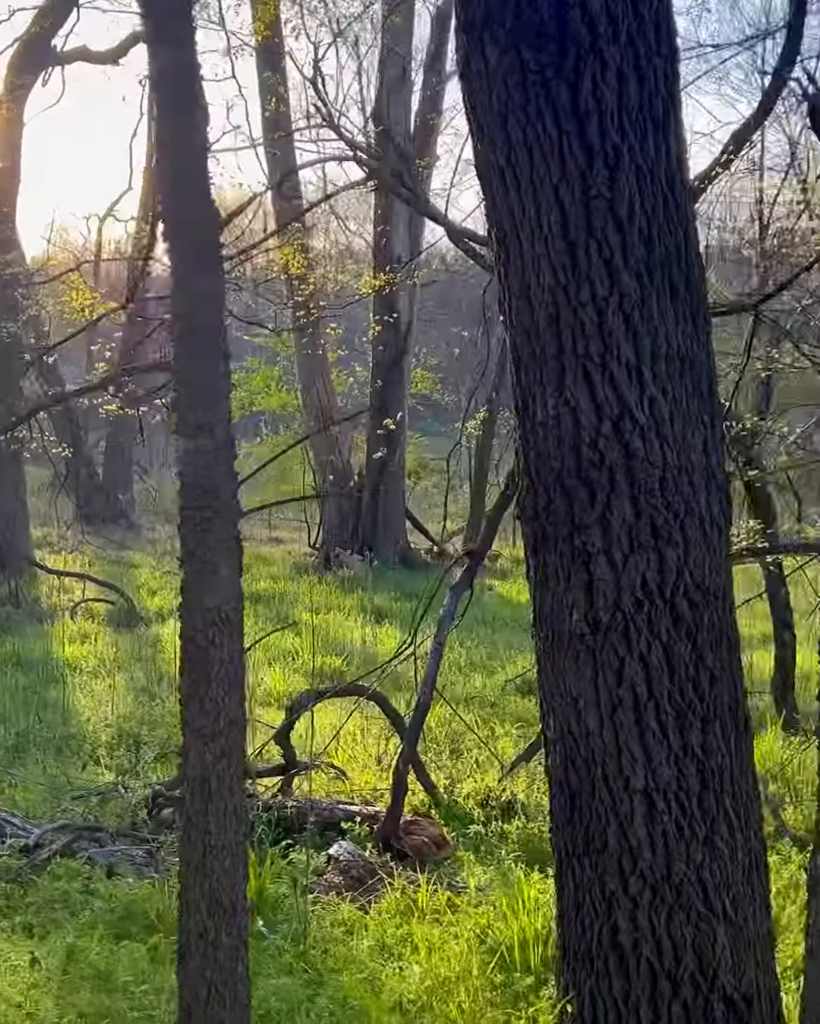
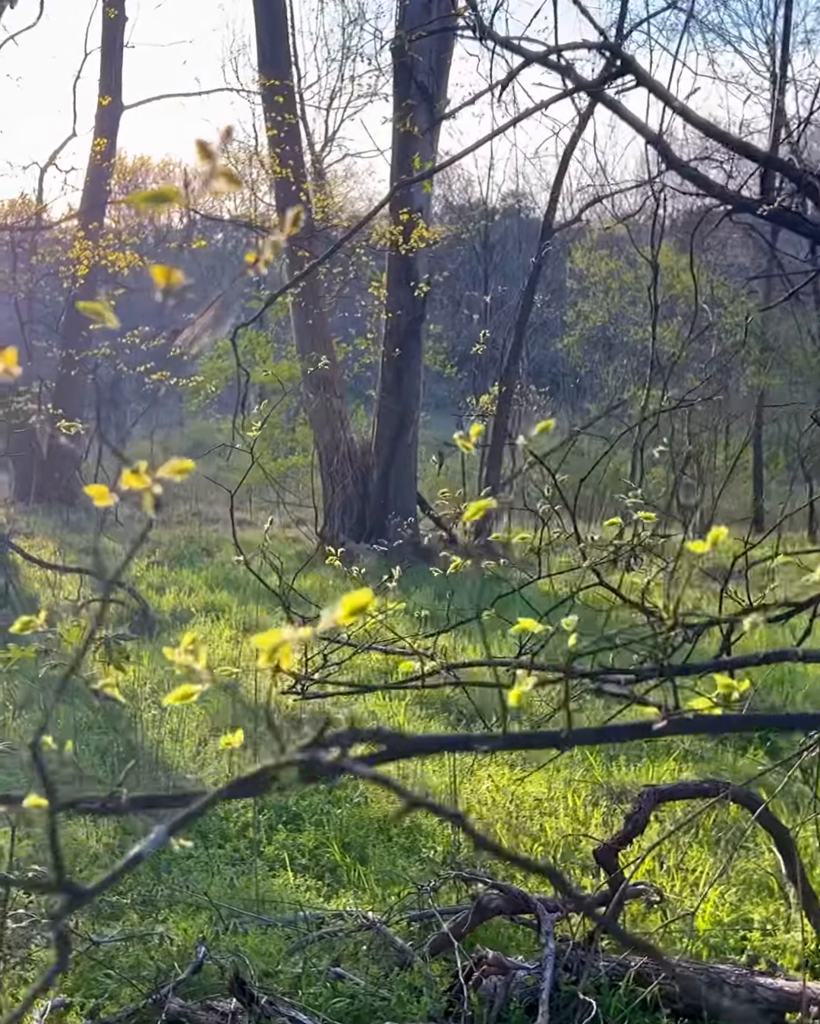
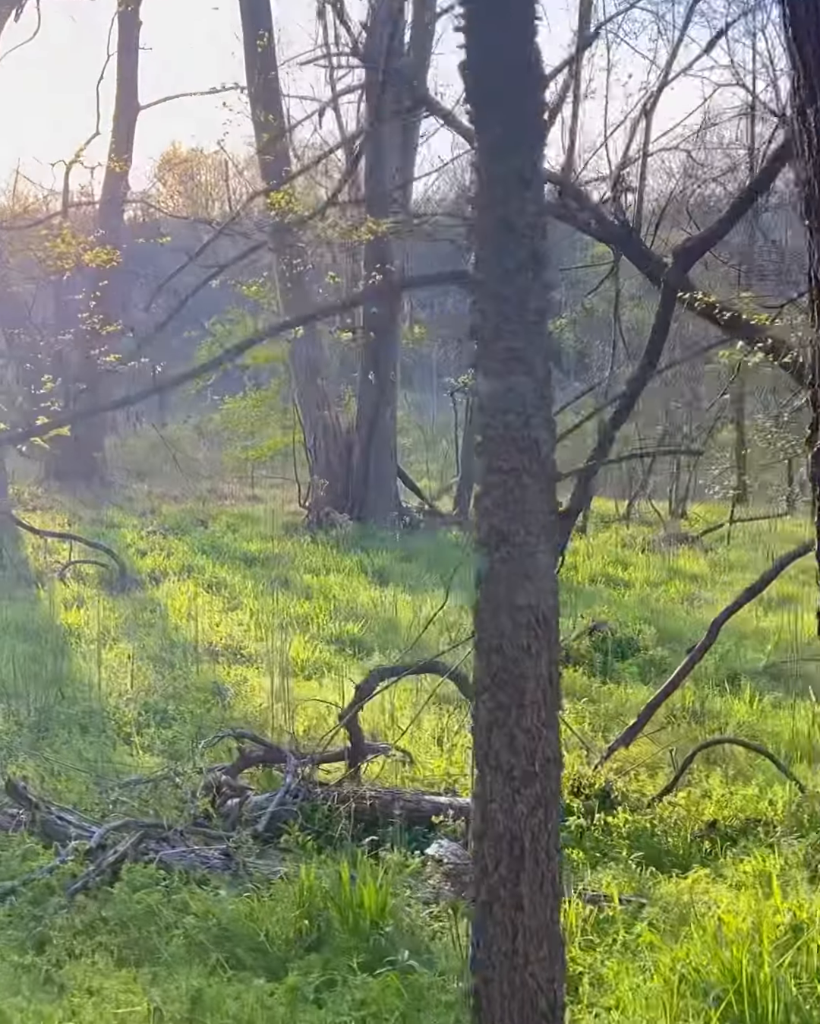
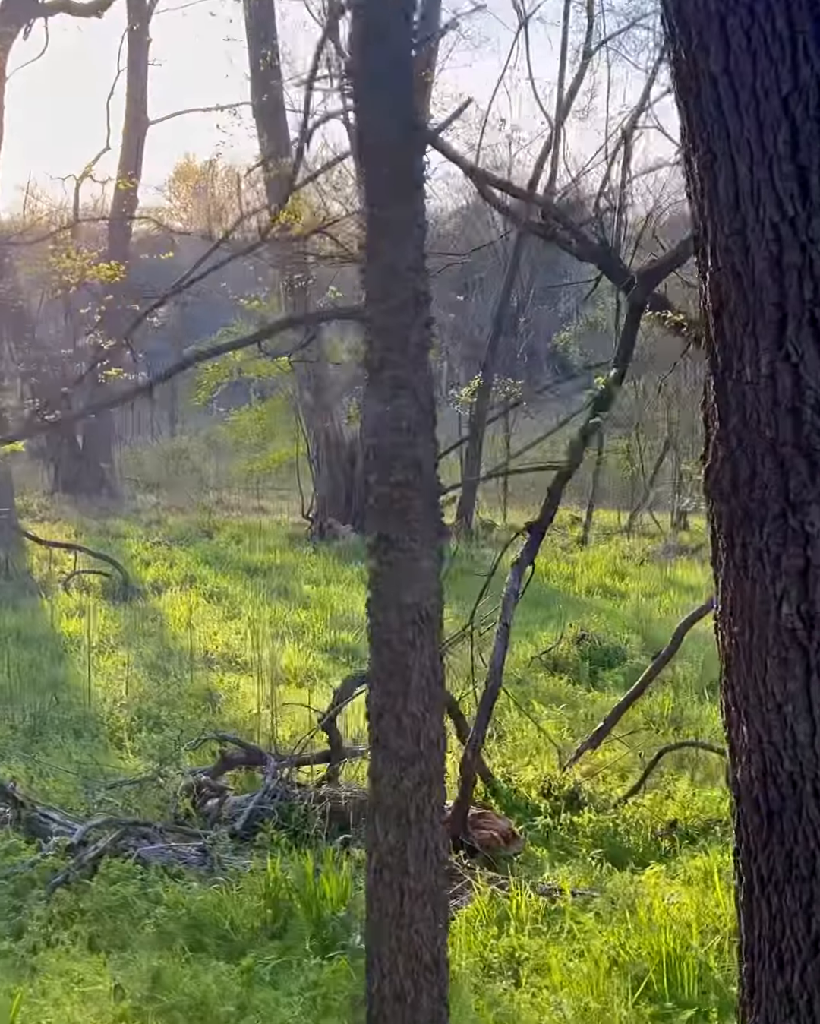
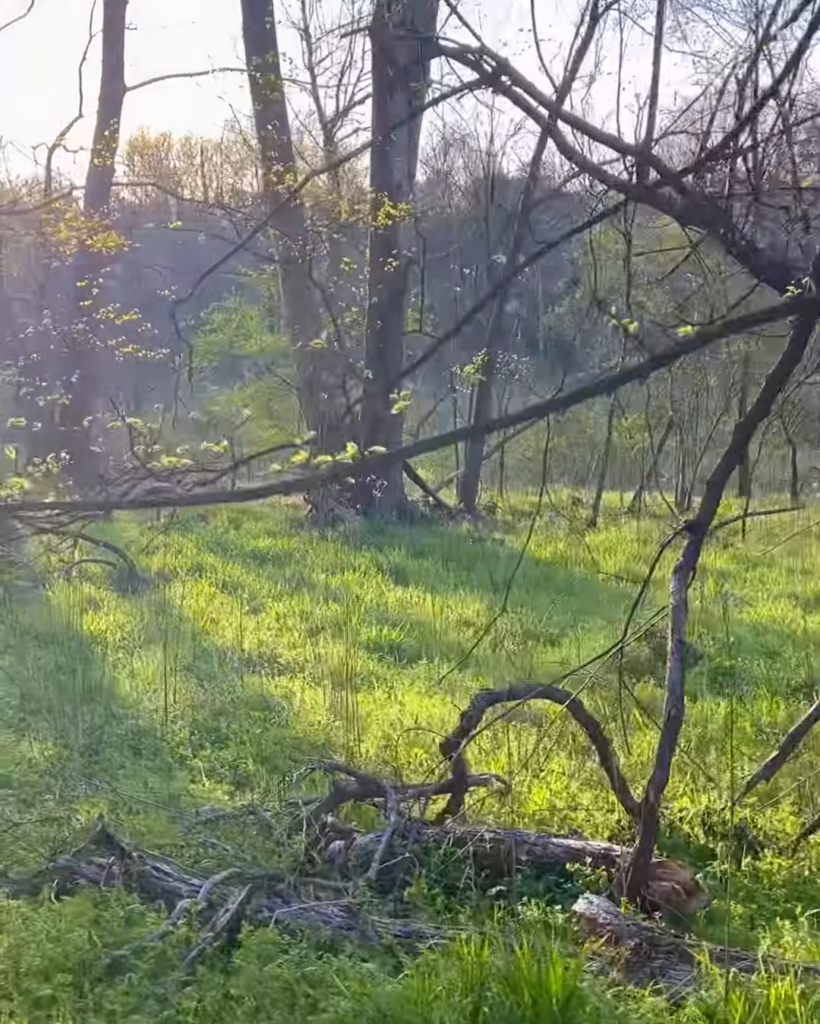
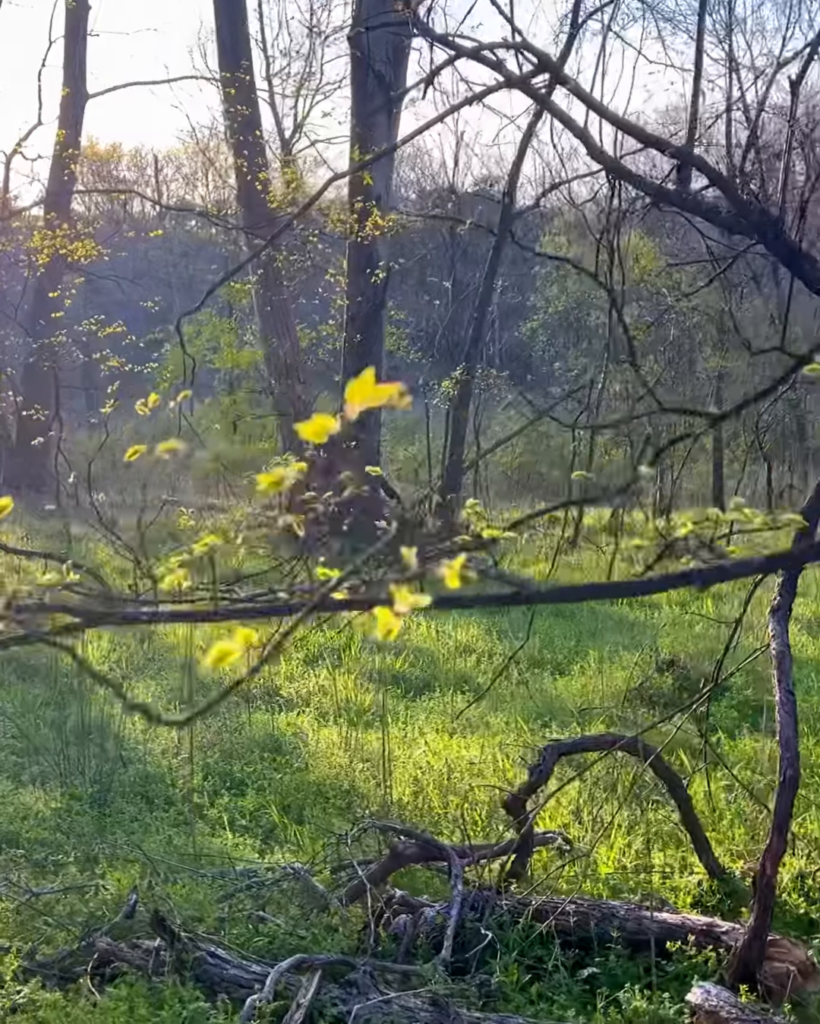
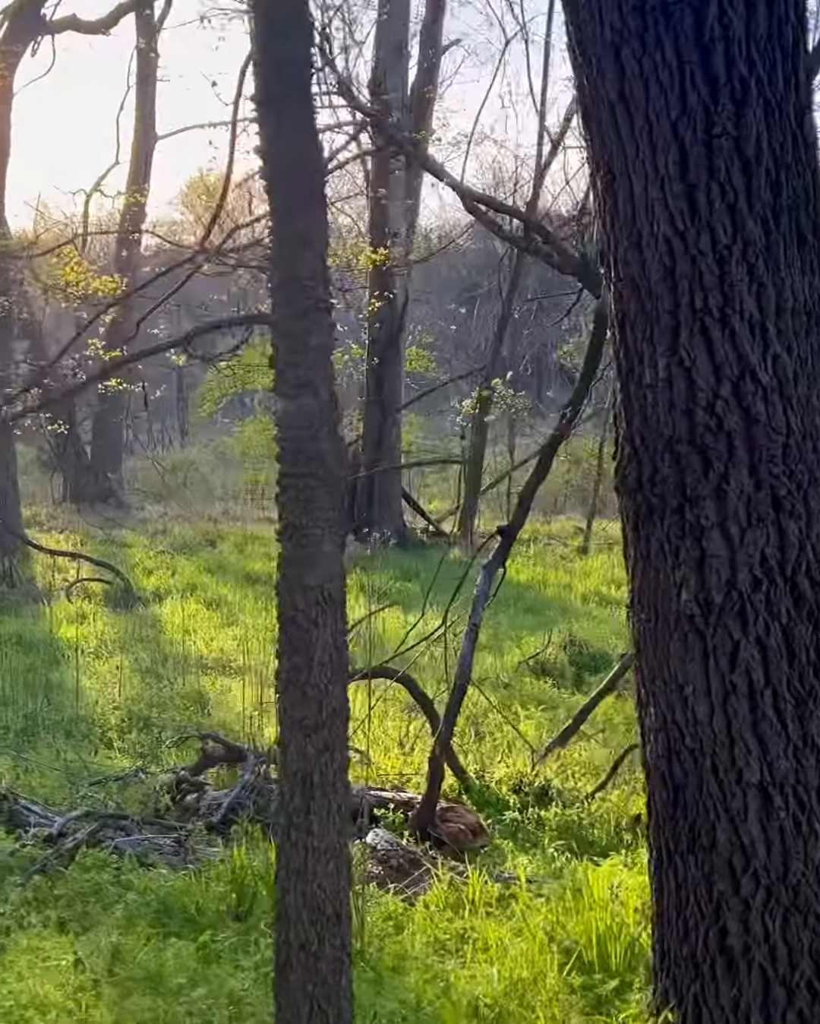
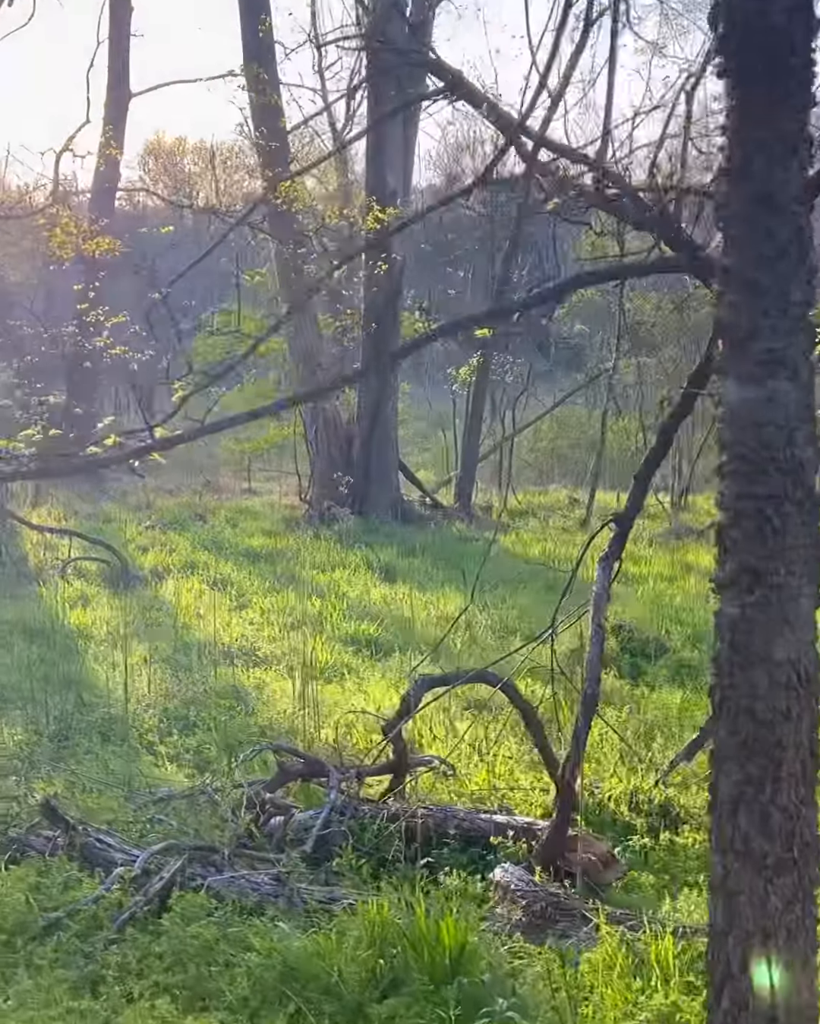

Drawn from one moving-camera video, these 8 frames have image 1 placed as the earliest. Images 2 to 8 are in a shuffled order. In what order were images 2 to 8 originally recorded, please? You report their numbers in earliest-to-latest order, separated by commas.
7, 4, 3, 8, 5, 6, 2
